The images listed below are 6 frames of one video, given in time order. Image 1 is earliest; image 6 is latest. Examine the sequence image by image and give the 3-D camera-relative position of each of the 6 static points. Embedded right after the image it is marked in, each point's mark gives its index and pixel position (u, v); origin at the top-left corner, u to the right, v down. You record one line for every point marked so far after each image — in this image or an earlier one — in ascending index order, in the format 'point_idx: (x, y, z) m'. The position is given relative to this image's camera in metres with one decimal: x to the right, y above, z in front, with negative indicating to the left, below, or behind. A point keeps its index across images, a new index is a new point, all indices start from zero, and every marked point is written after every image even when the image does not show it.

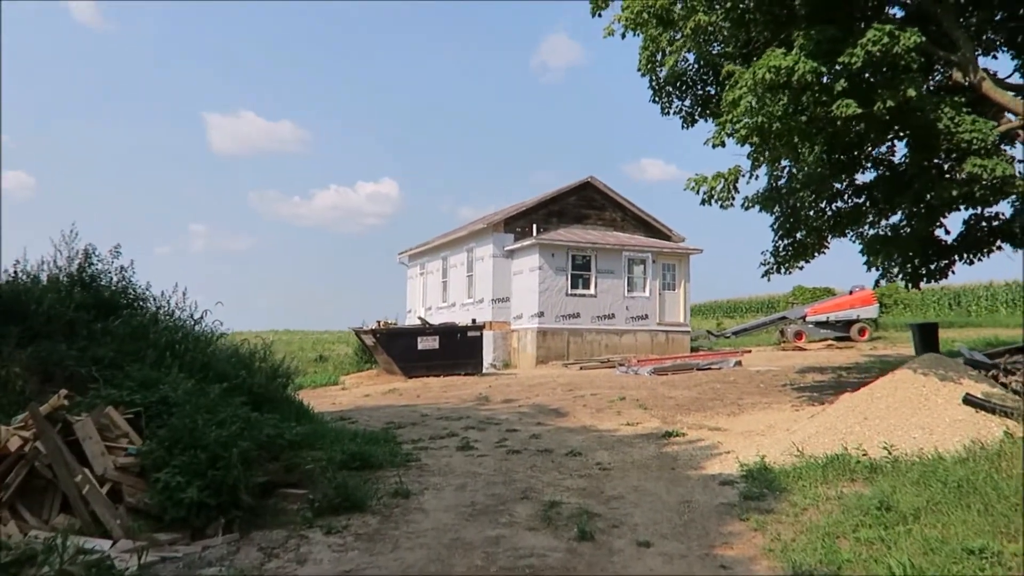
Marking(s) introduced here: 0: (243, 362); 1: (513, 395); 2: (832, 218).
0: (-3.6, -1.0, +10.5) m
1: (0.0, -2.2, +15.8) m
2: (+5.1, +1.1, +12.4) m
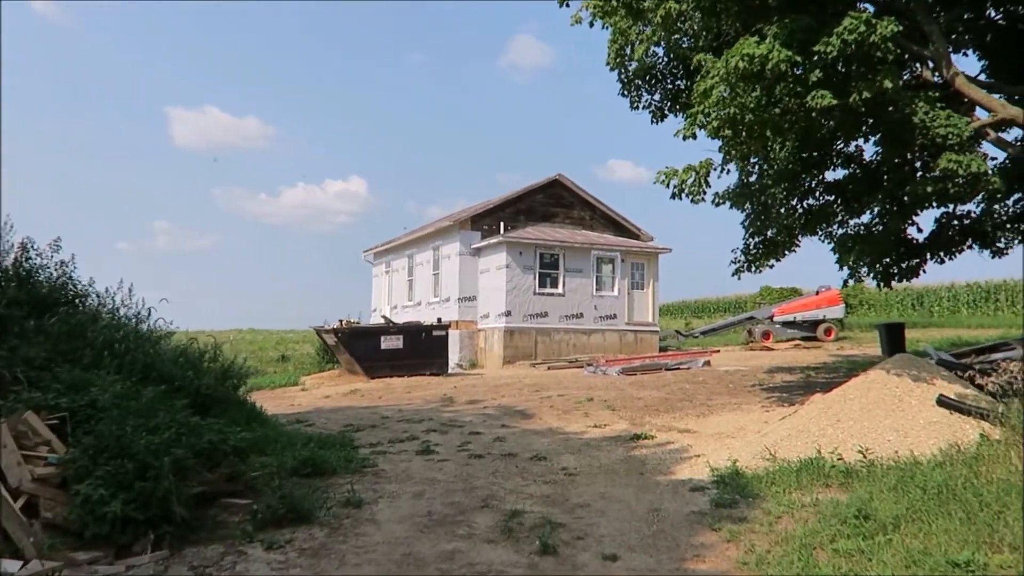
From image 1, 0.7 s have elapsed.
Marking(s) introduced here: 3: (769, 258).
0: (-4.1, -0.9, +9.9) m
1: (-0.7, -2.1, +15.3) m
2: (+4.5, +1.1, +12.1) m
3: (+4.1, +0.5, +12.6) m
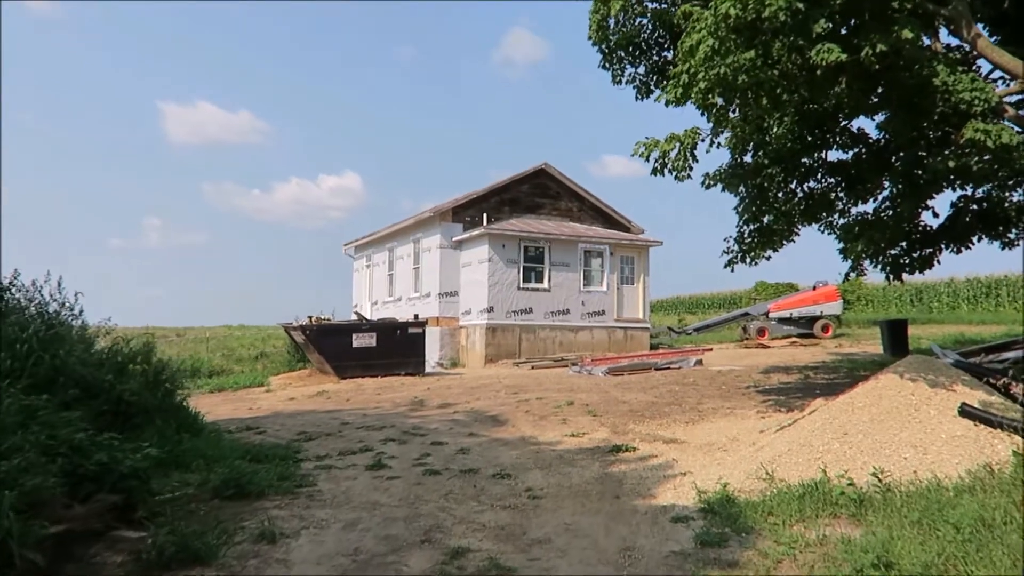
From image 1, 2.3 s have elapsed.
0: (-4.5, -0.8, +8.7) m
1: (-1.1, -2.0, +14.2) m
2: (+4.1, +1.2, +11.0) m
3: (+3.7, +0.6, +11.5) m
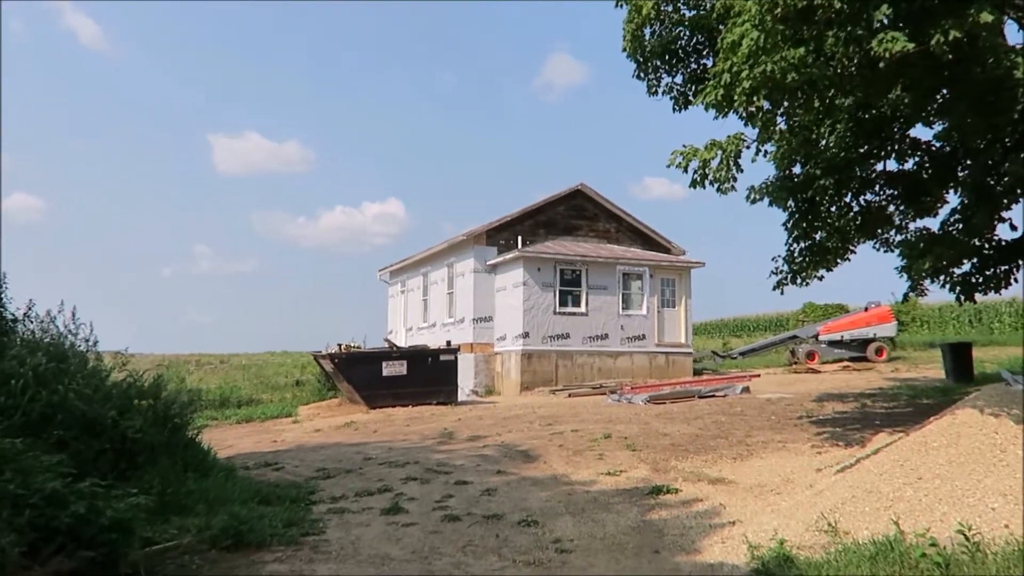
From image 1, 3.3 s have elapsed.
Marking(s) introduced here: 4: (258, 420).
0: (-4.2, -1.2, +8.2) m
1: (-0.5, -2.5, +13.5) m
2: (+4.5, +0.9, +10.1) m
3: (+4.1, +0.3, +10.6) m
4: (-5.3, -2.8, +16.4) m
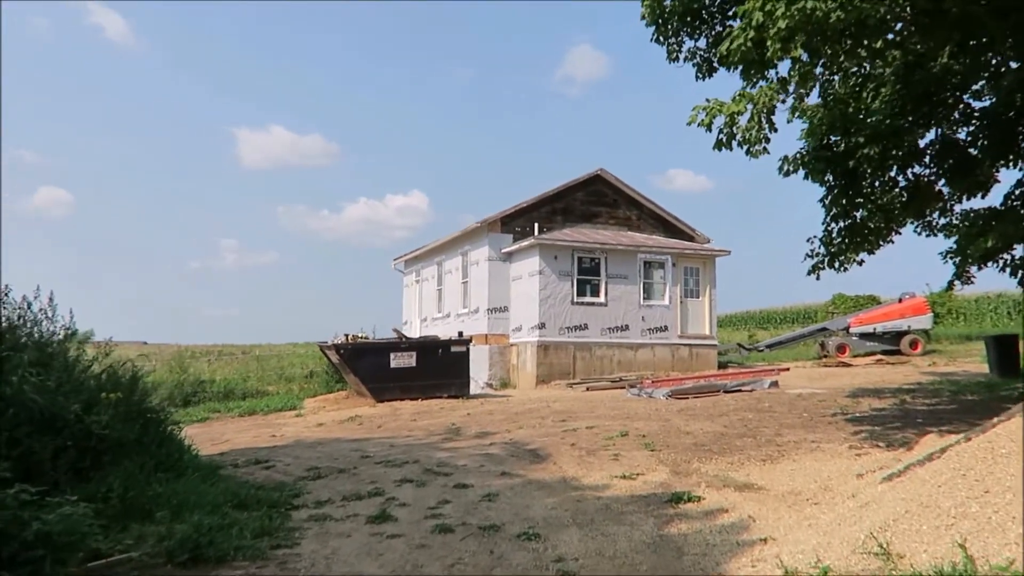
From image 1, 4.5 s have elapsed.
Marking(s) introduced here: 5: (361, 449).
0: (-4.1, -1.0, +7.5) m
1: (-0.3, -2.2, +12.7) m
2: (+4.6, +1.1, +9.1) m
3: (+4.2, +0.5, +9.6) m
4: (-5.0, -2.5, +15.7) m
5: (-2.1, -2.3, +11.2) m
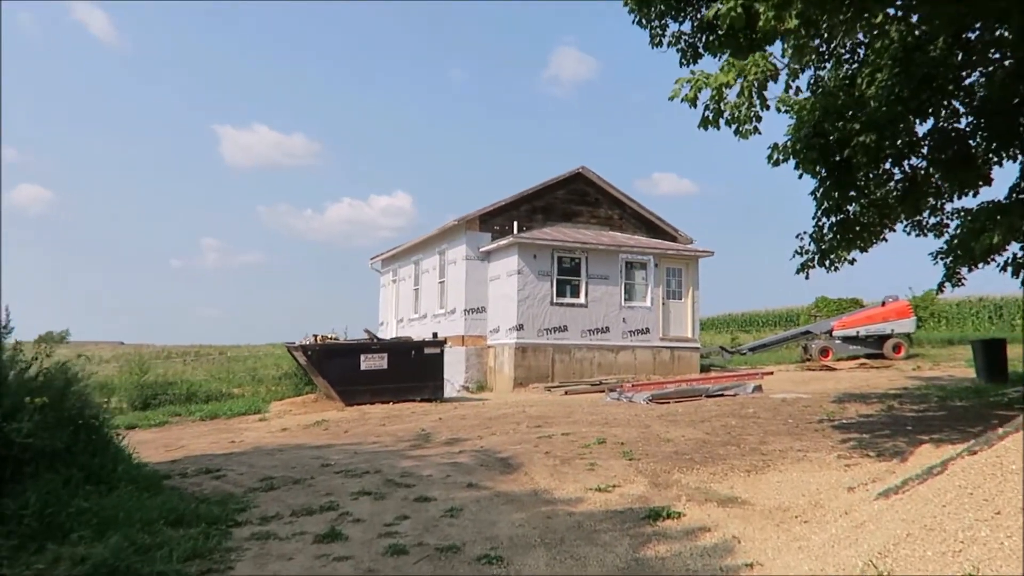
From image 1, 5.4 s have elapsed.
0: (-4.4, -0.9, +6.8) m
1: (-0.8, -2.2, +12.0) m
2: (+4.2, +1.1, +8.6) m
3: (+3.9, +0.5, +9.1) m
4: (-5.5, -2.5, +15.0) m
5: (-2.5, -2.3, +10.5) m
